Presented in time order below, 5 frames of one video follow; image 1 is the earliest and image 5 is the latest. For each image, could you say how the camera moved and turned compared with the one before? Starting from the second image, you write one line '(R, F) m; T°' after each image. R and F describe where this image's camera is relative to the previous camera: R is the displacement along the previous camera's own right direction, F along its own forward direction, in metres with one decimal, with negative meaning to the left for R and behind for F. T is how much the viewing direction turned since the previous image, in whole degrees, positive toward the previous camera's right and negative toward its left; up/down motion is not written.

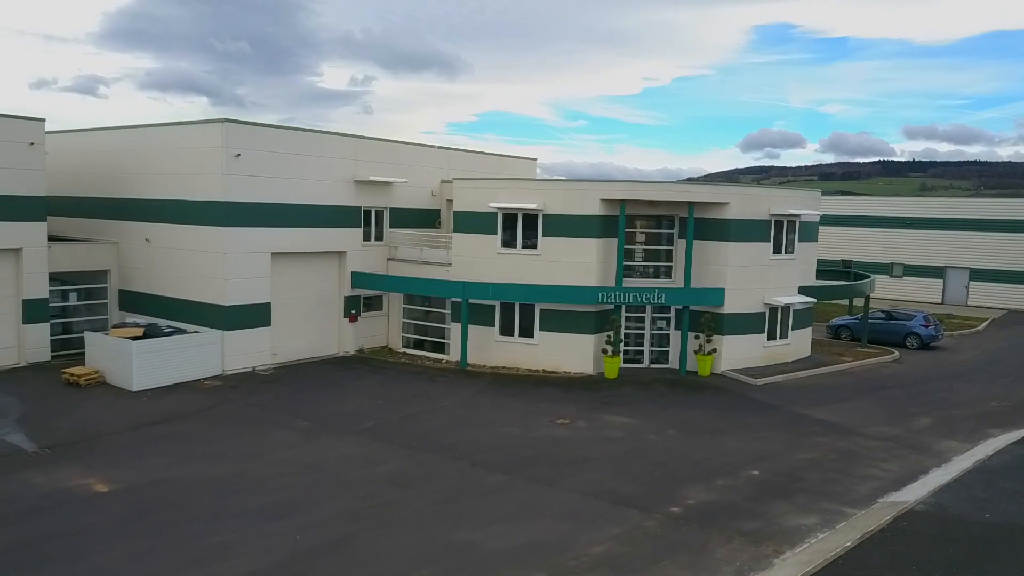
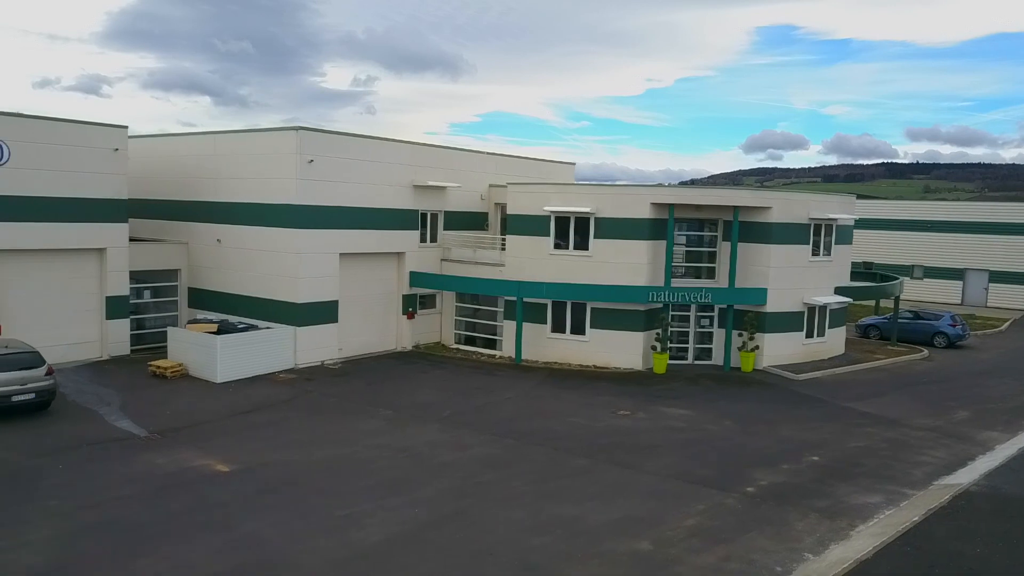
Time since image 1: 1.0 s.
(-1.8, -1.2) m; 0°
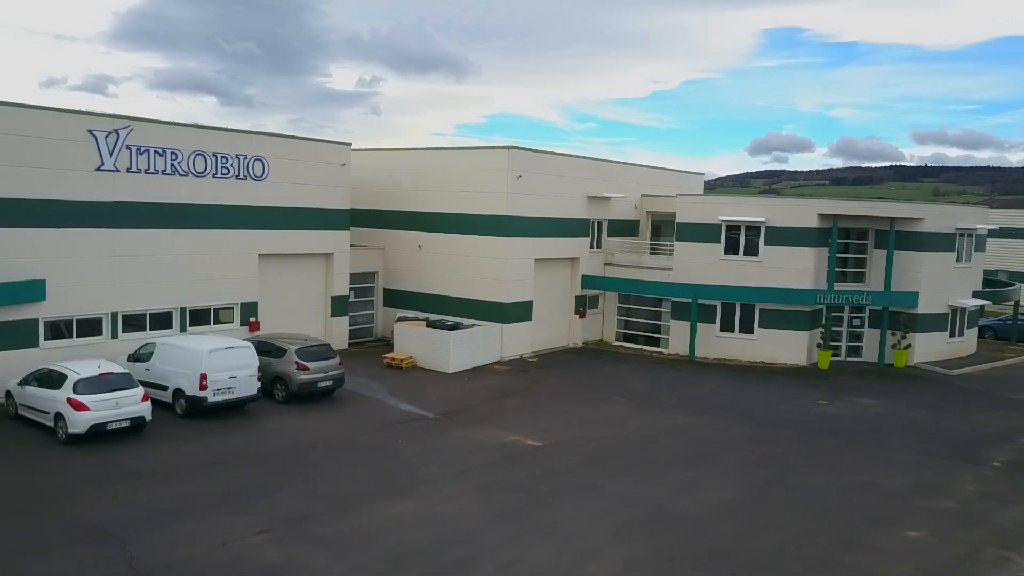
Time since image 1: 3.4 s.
(-6.7, -2.5) m; 0°
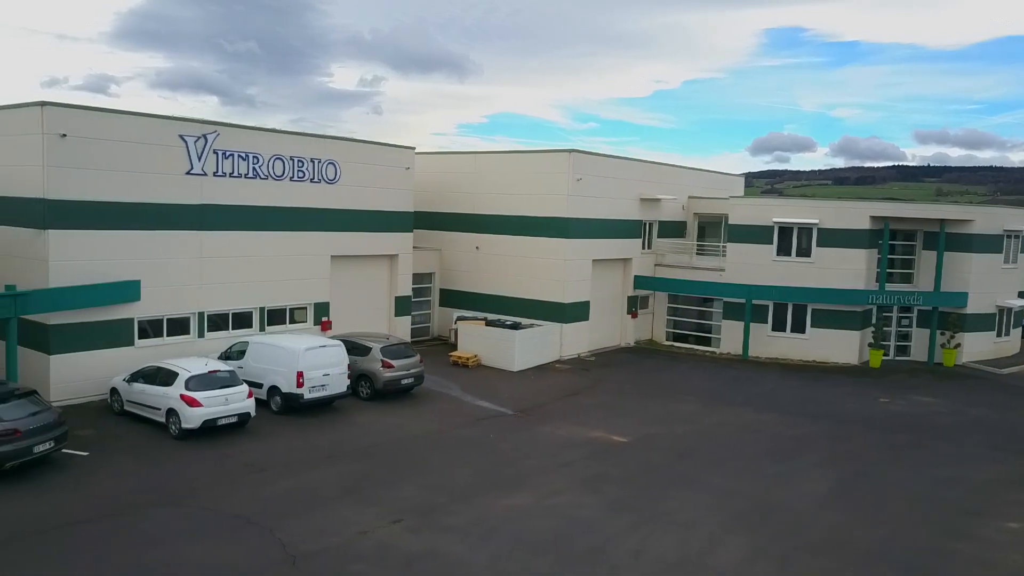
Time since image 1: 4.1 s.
(-2.2, -0.6) m; 0°
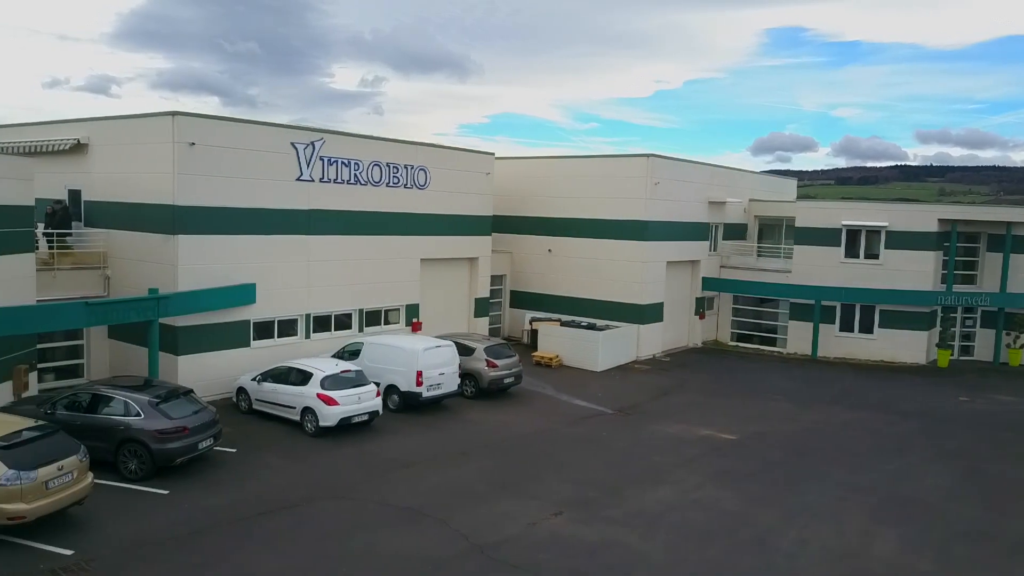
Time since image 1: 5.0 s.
(-3.0, -0.6) m; 0°
